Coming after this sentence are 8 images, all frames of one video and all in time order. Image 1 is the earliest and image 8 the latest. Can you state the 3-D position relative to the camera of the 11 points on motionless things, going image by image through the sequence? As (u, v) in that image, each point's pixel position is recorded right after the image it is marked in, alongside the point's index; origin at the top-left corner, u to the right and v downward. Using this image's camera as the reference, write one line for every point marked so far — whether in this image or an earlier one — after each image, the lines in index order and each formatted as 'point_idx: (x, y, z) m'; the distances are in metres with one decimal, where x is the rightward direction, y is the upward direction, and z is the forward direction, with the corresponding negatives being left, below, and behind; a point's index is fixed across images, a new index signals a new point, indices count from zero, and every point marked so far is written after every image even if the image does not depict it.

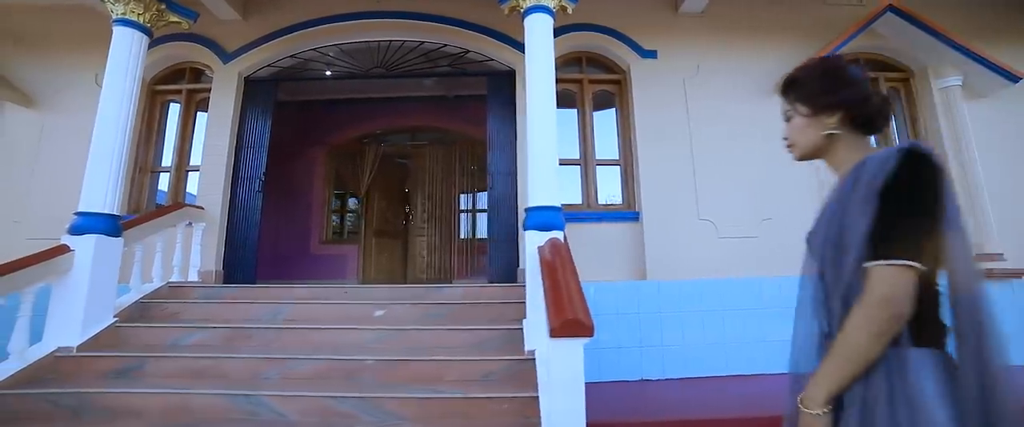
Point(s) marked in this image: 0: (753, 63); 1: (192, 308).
0: (+2.2, +1.4, +4.8) m
1: (-2.5, -0.7, +4.0) m
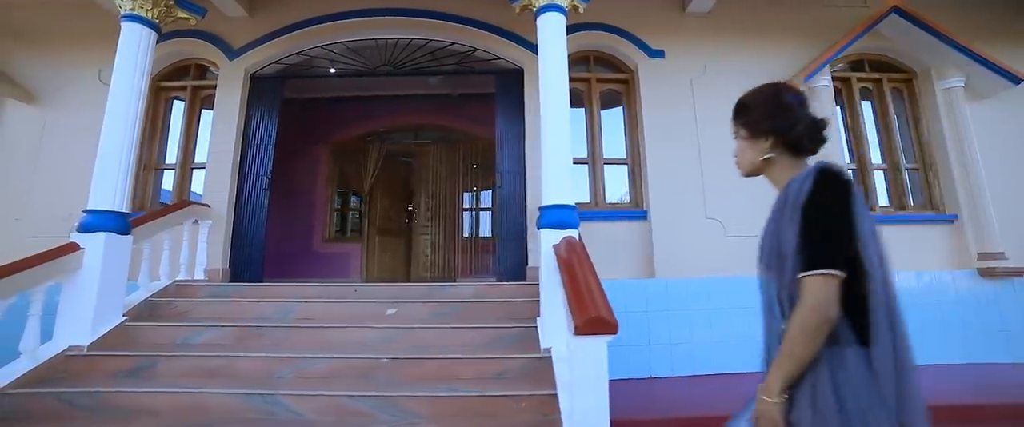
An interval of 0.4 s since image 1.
0: (+2.3, +1.4, +4.8) m
1: (-2.4, -0.7, +4.0) m
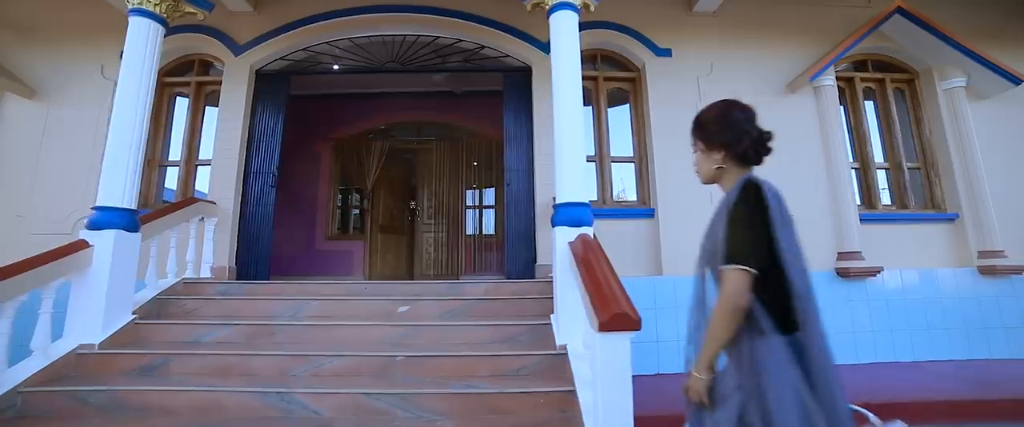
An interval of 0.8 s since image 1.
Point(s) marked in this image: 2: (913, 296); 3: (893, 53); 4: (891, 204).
0: (+2.4, +1.4, +4.8) m
1: (-2.3, -0.7, +3.9) m
2: (+3.4, -0.7, +4.5) m
3: (+3.7, +1.5, +4.9) m
4: (+3.5, +0.1, +4.8) m
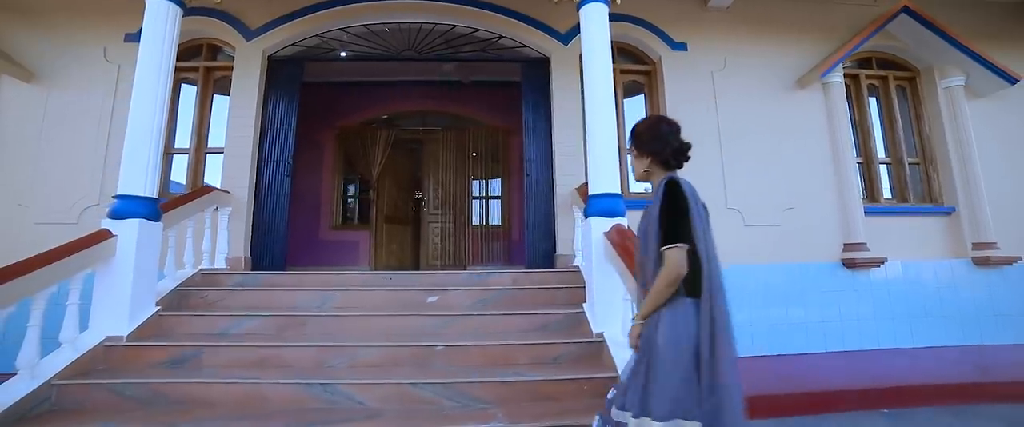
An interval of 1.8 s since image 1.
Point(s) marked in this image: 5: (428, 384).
0: (+2.5, +1.5, +5.0) m
1: (-2.1, -0.6, +3.9) m
2: (+3.6, -0.6, +4.7) m
3: (+3.8, +1.6, +5.1) m
4: (+3.7, +0.2, +5.0) m
5: (-0.5, -1.0, +3.0) m
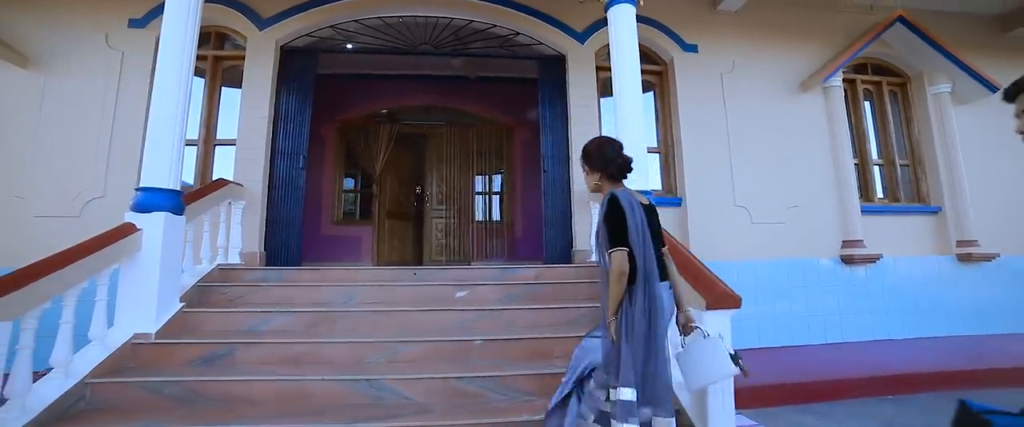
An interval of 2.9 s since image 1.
0: (+2.7, +1.5, +5.2) m
1: (-1.9, -0.6, +3.8) m
2: (+3.7, -0.6, +5.0) m
3: (+3.9, +1.6, +5.4) m
4: (+3.8, +0.2, +5.3) m
5: (-0.2, -0.9, +3.0) m
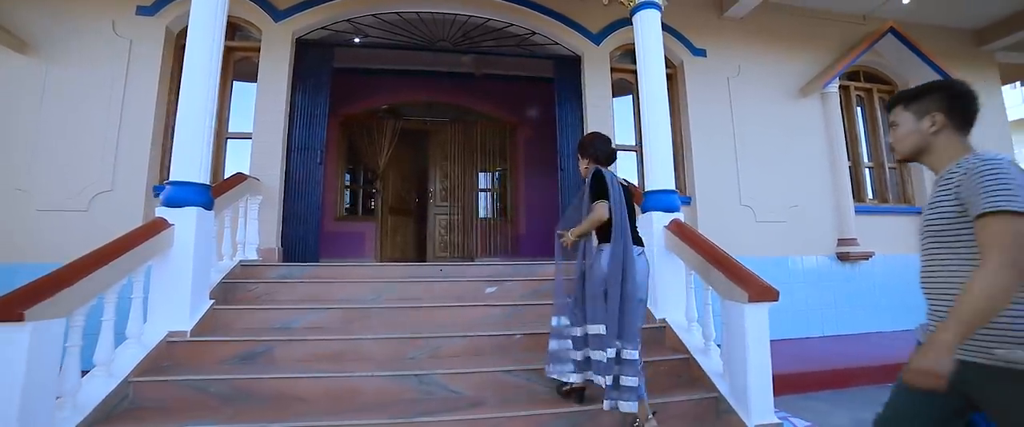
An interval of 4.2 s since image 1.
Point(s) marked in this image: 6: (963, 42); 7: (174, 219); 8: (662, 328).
0: (+2.8, +1.5, +5.4) m
1: (-1.7, -0.5, +3.7) m
2: (+3.9, -0.6, +5.3) m
3: (+4.1, +1.6, +5.7) m
4: (+3.9, +0.2, +5.6) m
5: (0.0, -0.9, +3.1) m
6: (+5.2, +2.0, +5.9) m
7: (-2.1, 0.0, +3.2) m
8: (+1.0, -0.8, +3.5) m
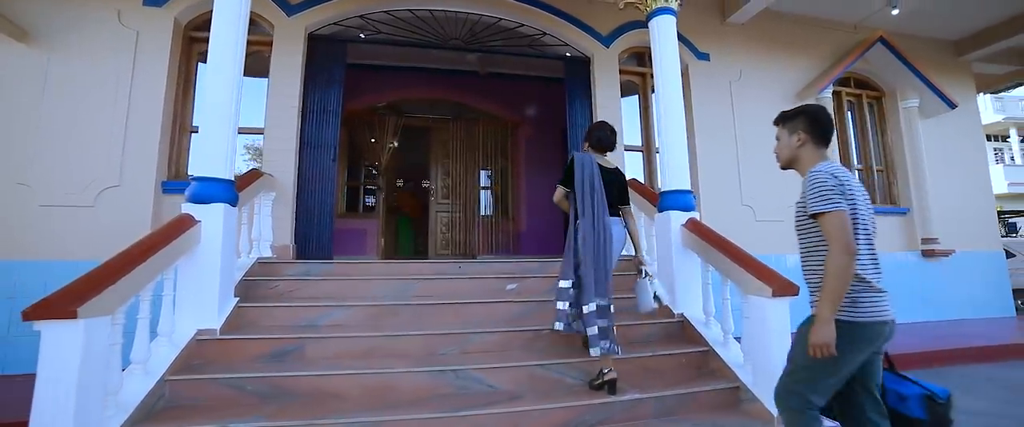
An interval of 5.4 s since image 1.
0: (+2.9, +1.5, +5.6) m
1: (-1.5, -0.5, +3.7) m
2: (+3.9, -0.6, +5.6) m
3: (+4.1, +1.6, +6.0) m
4: (+4.0, +0.2, +5.9) m
5: (+0.2, -0.9, +3.1) m
6: (+5.2, +2.0, +6.3) m
7: (-1.9, 0.0, +3.1) m
8: (+1.2, -0.8, +3.6) m
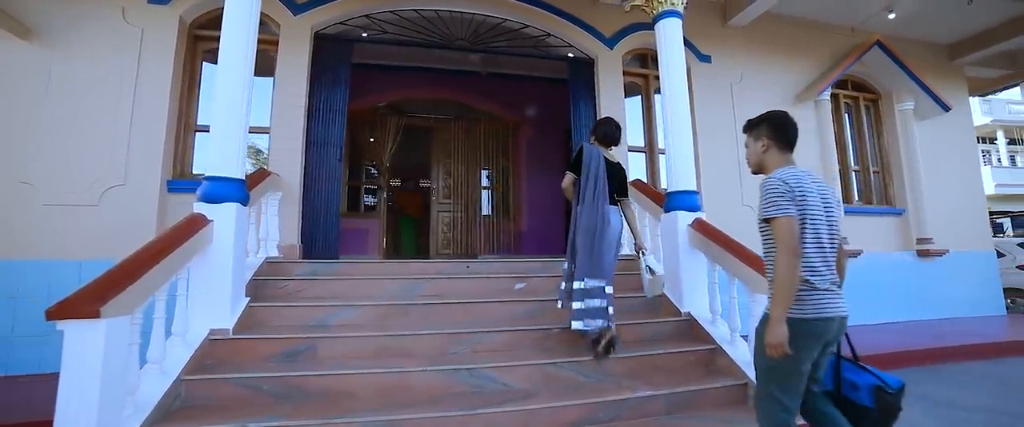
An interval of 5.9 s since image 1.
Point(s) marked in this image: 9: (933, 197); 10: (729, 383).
0: (+2.9, +1.5, +5.7) m
1: (-1.4, -0.5, +3.7) m
2: (+4.0, -0.6, +5.7) m
3: (+4.1, +1.6, +6.1) m
4: (+4.0, +0.2, +6.0) m
5: (+0.3, -0.9, +3.1) m
6: (+5.2, +1.9, +6.4) m
7: (-1.8, 0.0, +3.1) m
8: (+1.2, -0.8, +3.7) m
9: (+4.9, +0.2, +6.0) m
10: (+1.3, -1.1, +3.2) m
